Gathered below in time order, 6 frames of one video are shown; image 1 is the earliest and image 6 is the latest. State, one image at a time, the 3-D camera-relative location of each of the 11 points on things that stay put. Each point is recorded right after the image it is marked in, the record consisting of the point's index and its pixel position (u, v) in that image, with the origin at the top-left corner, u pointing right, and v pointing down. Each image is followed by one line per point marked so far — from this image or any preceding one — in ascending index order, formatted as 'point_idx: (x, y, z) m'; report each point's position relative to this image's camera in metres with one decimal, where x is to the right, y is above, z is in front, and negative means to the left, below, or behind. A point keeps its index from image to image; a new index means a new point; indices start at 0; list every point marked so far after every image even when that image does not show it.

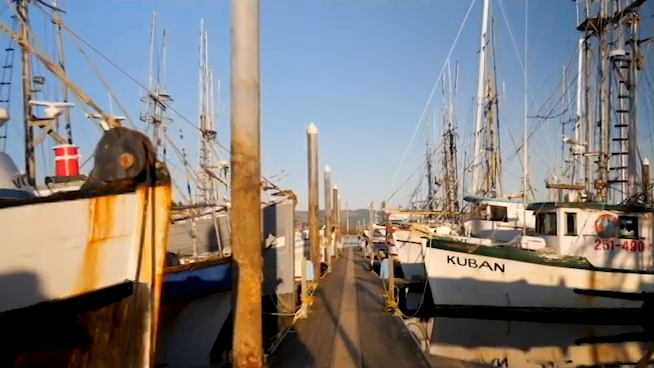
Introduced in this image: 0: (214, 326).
0: (-1.5, -1.8, +7.1) m
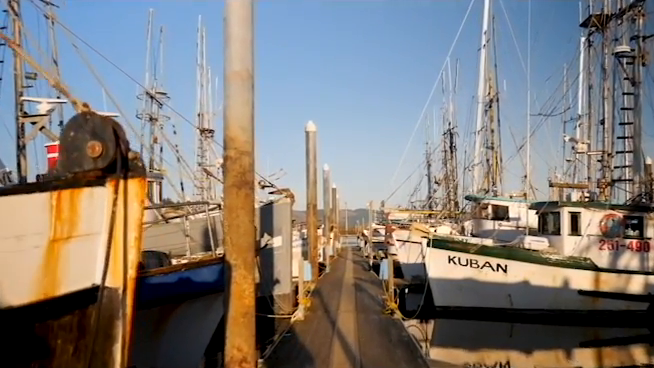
0: (-1.5, -1.8, +6.8) m
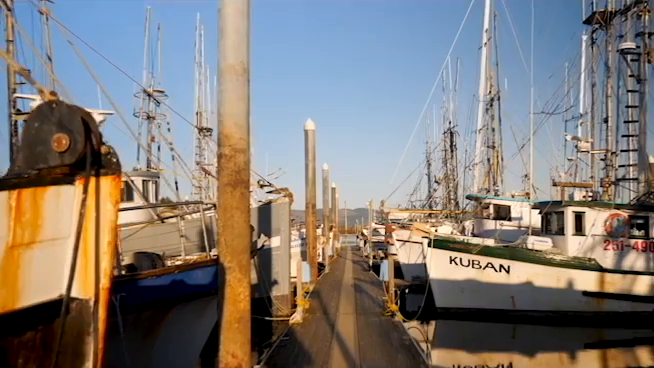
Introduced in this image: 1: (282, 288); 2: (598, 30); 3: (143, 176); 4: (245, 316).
0: (-1.5, -1.8, +6.6) m
1: (-0.9, -2.2, +11.1) m
2: (+8.3, +4.7, +16.5) m
3: (-4.0, +0.2, +11.8) m
4: (-0.7, -1.1, +4.5) m
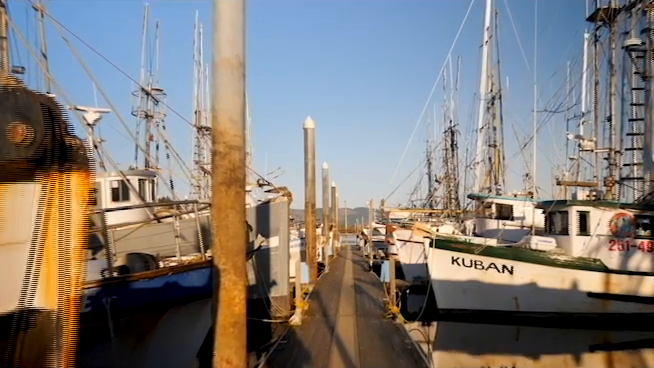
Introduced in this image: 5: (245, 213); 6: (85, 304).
0: (-1.5, -1.8, +6.4) m
1: (-0.9, -2.1, +10.9) m
2: (+8.3, +4.8, +16.3) m
3: (-4.0, +0.2, +11.6) m
4: (-0.7, -1.1, +4.3) m
5: (-0.7, -0.2, +4.5) m
6: (-2.3, -1.1, +5.1) m
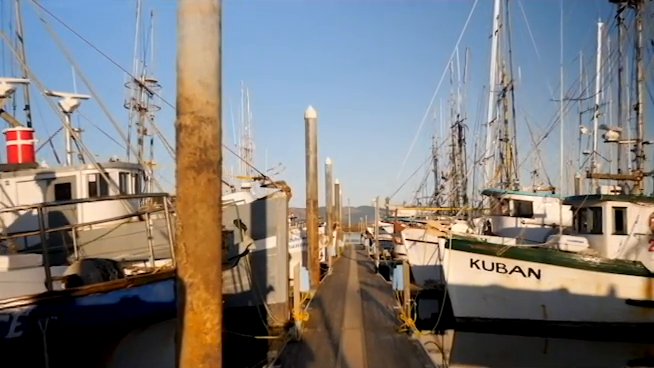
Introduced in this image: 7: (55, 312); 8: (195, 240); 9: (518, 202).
0: (-1.5, -1.6, +5.1) m
1: (-0.9, -2.0, +9.7) m
2: (+8.3, +4.9, +15.0) m
3: (-4.0, +0.3, +10.4) m
4: (-0.7, -1.0, +3.0) m
5: (-0.7, -0.1, +3.3) m
6: (-2.3, -1.0, +3.9) m
7: (-2.1, -1.0, +4.1) m
8: (-0.8, -0.3, +3.1) m
9: (+5.1, -0.5, +14.4) m
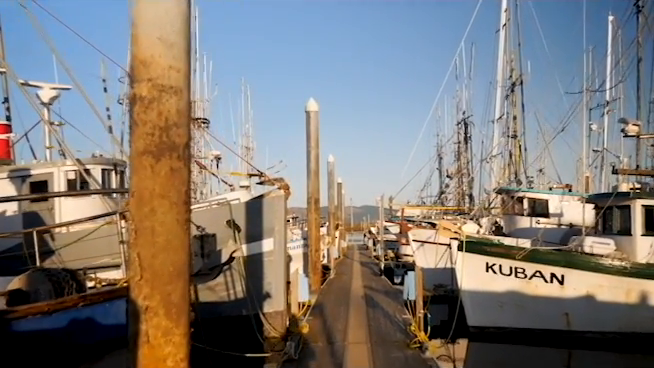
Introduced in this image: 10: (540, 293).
0: (-1.5, -1.6, +4.3) m
1: (-0.8, -2.0, +8.8) m
2: (+8.4, +5.0, +14.0) m
3: (-3.9, +0.4, +9.5) m
4: (-0.7, -0.9, +2.2) m
5: (-0.7, -0.1, +2.4) m
6: (-2.3, -1.0, +3.0) m
7: (-2.1, -0.9, +3.2) m
8: (-0.8, -0.3, +2.2) m
9: (+5.1, -0.4, +13.5) m
10: (+3.6, -1.8, +9.0) m
